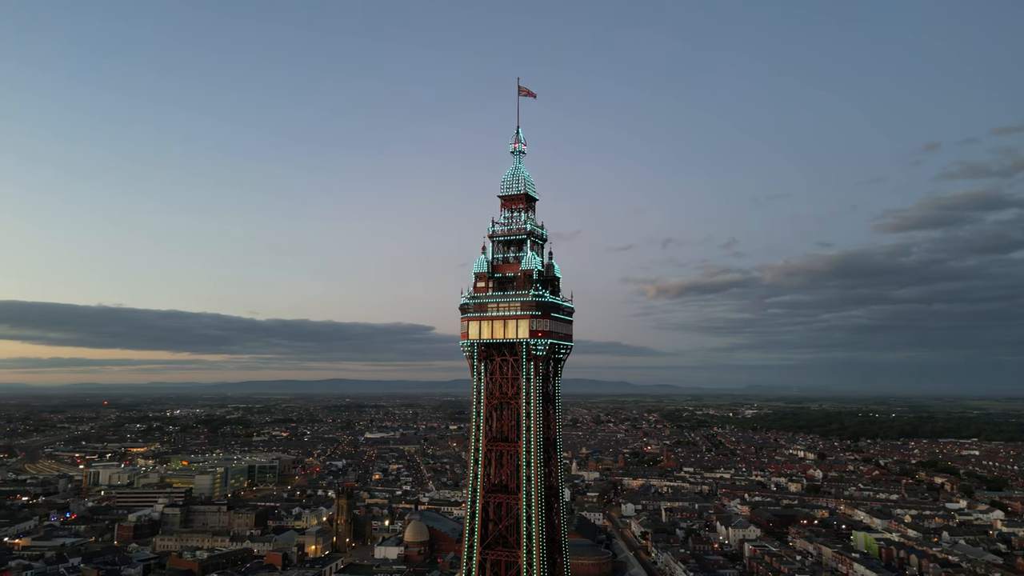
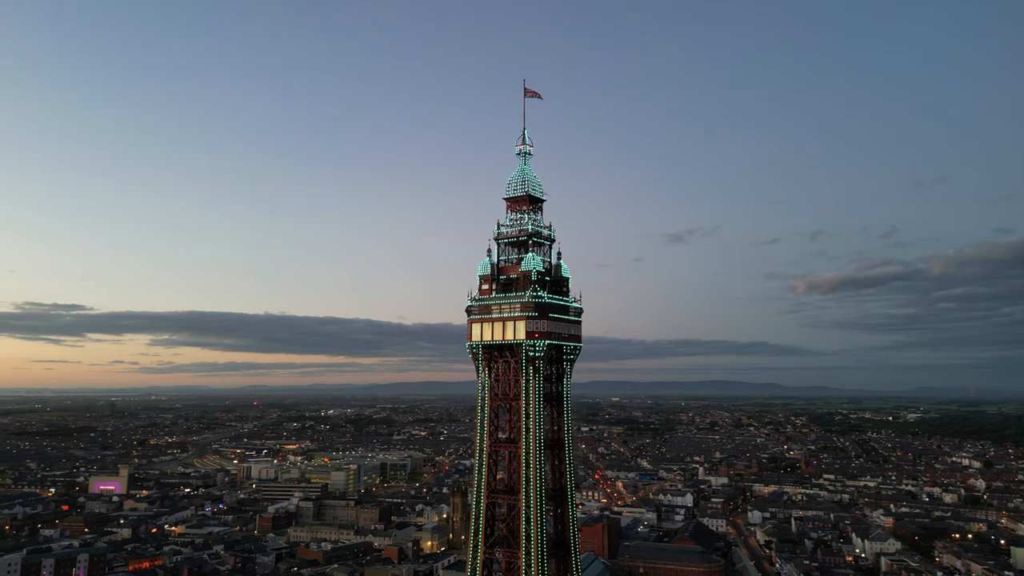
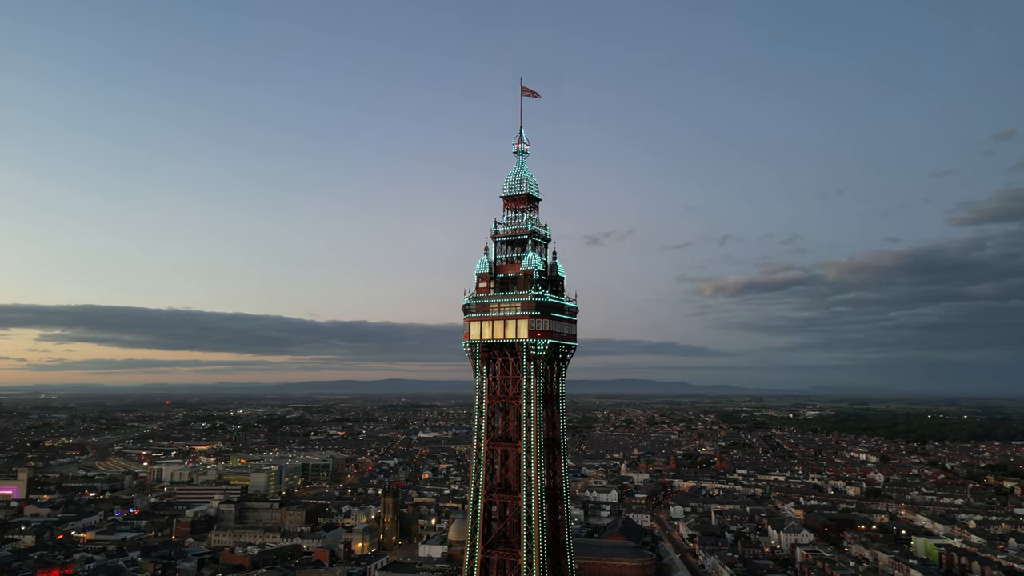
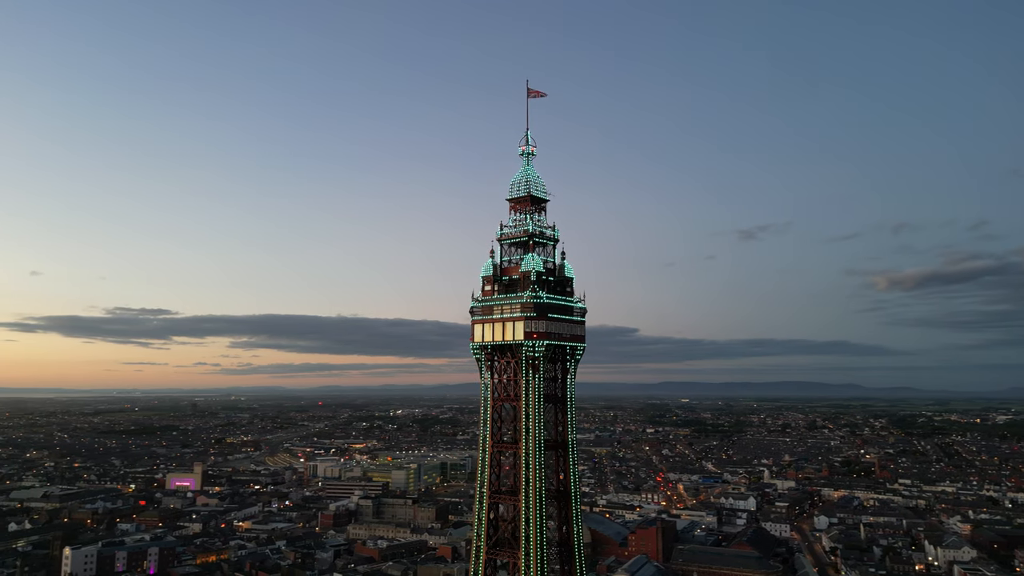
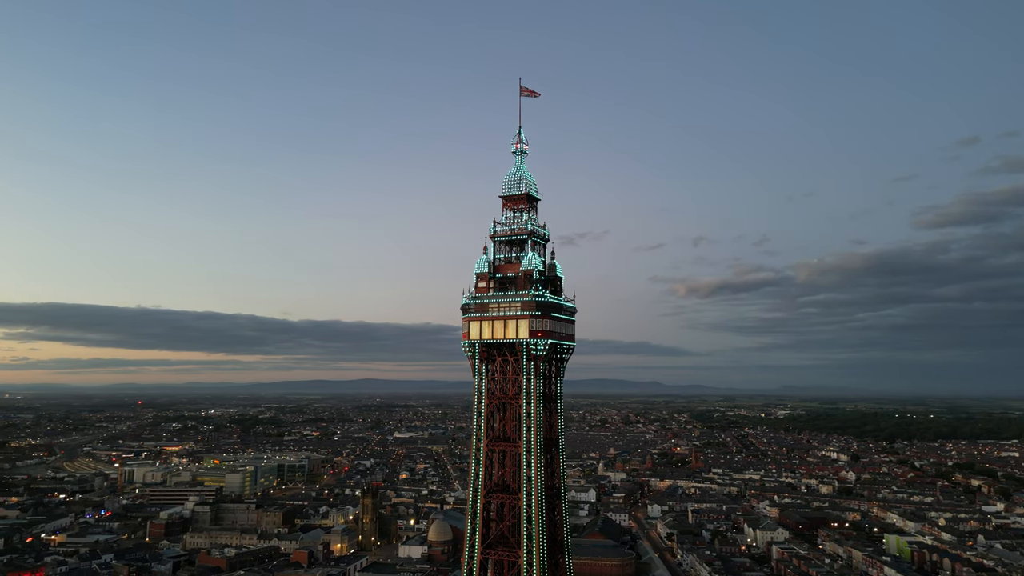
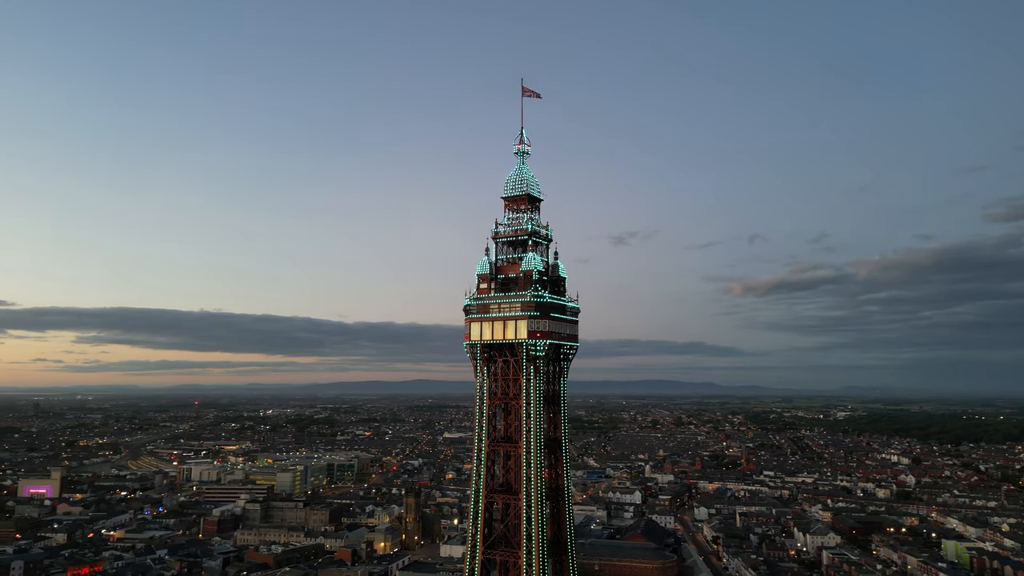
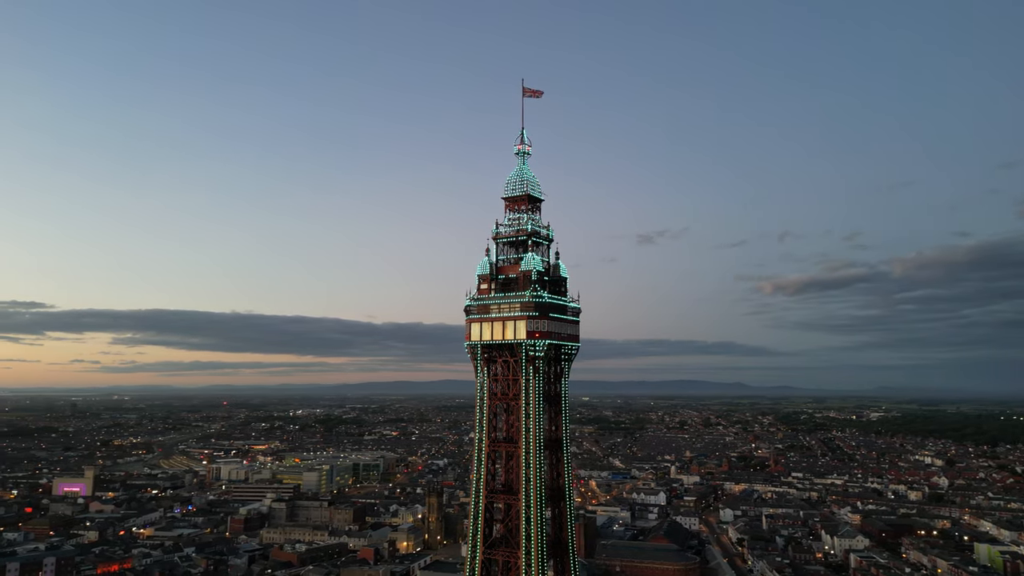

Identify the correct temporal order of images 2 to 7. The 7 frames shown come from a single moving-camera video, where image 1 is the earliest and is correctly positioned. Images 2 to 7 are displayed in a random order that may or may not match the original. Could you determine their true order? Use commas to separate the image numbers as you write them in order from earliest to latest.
5, 3, 6, 7, 2, 4
